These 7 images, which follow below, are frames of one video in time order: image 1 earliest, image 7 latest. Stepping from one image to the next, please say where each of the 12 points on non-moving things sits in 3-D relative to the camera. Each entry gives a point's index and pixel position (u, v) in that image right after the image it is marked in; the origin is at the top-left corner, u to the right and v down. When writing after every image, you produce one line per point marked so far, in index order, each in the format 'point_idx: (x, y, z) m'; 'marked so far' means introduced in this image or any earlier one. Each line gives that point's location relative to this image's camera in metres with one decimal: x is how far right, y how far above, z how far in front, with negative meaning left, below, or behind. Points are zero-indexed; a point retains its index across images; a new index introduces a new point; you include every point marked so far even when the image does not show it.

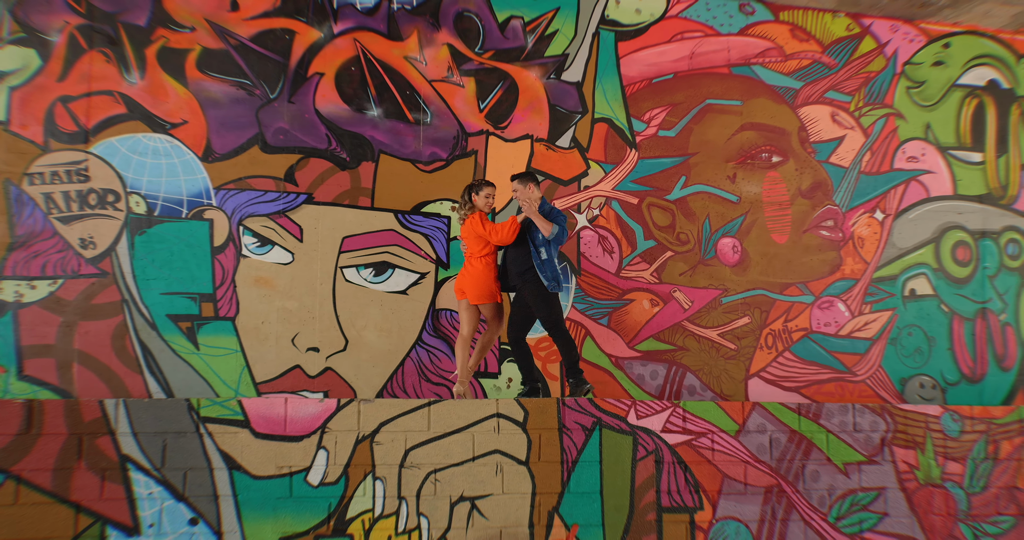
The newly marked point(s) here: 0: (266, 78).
0: (-1.3, +1.0, +4.9) m
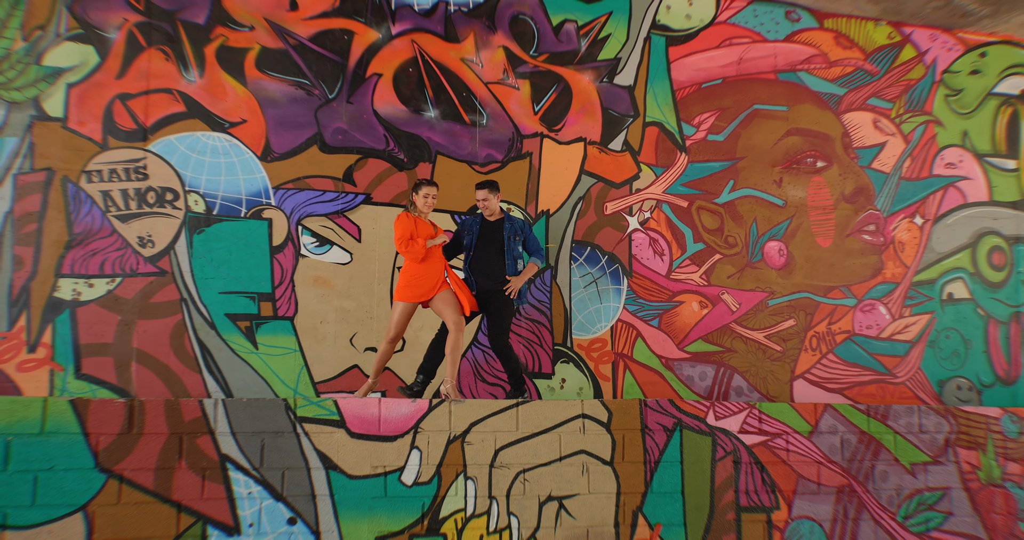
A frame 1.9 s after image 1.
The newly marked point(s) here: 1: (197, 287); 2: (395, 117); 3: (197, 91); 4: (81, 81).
0: (-1.0, +1.0, +4.9) m
1: (-1.7, -0.1, +4.8) m
2: (-0.6, +0.8, +5.0) m
3: (-1.7, +1.0, +4.8) m
4: (-2.3, +1.0, +4.7) m
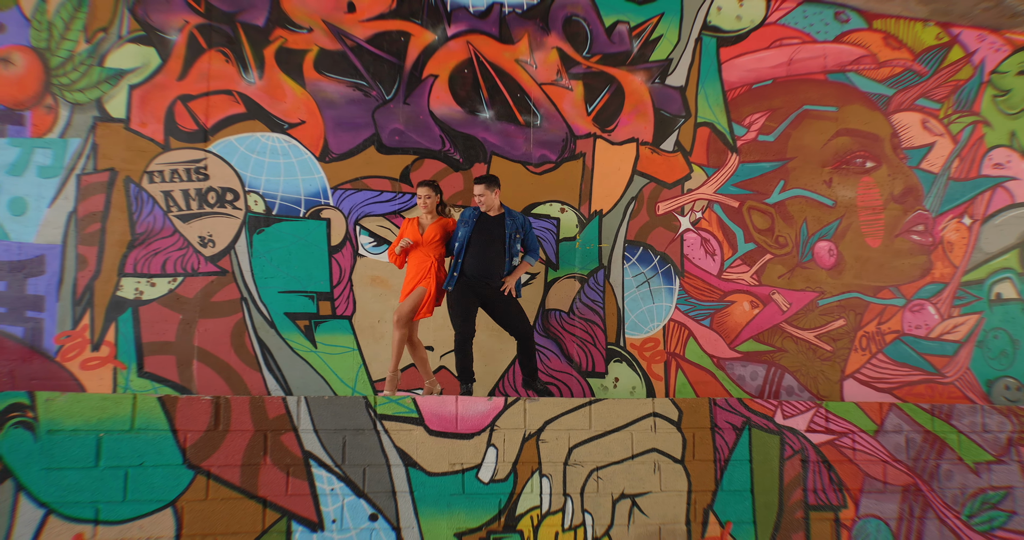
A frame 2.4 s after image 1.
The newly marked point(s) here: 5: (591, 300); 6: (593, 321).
0: (-0.7, +1.0, +5.0) m
1: (-1.4, -0.1, +4.8) m
2: (-0.3, +0.8, +5.0) m
3: (-1.4, +1.0, +4.9) m
4: (-2.0, +1.0, +4.8) m
5: (+0.5, -0.2, +5.1) m
6: (+0.5, -0.3, +5.1) m
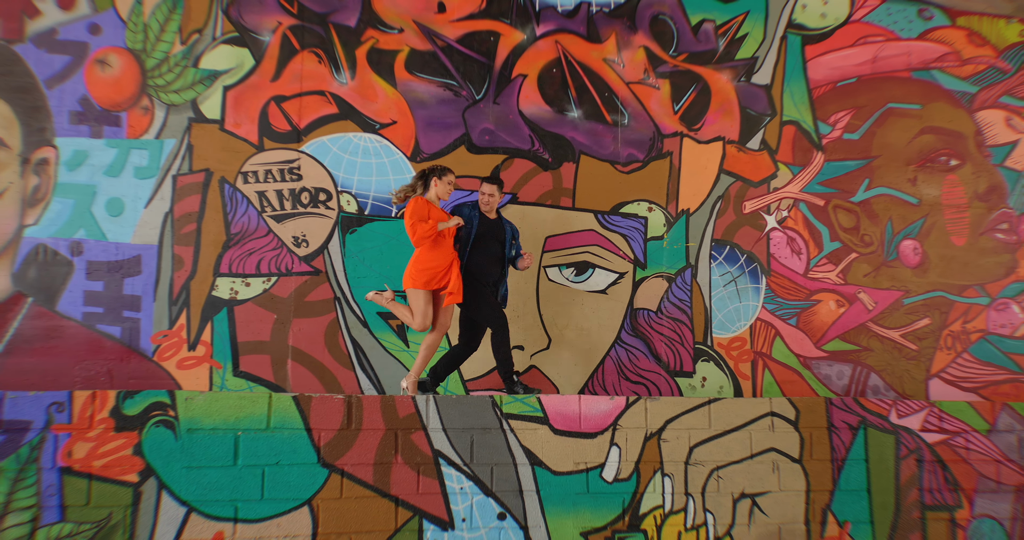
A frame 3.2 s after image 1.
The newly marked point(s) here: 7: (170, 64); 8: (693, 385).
0: (-0.2, +1.0, +5.0) m
1: (-0.9, -0.1, +4.8) m
2: (+0.2, +0.8, +5.0) m
3: (-0.9, +1.0, +4.9) m
4: (-1.5, +1.0, +4.8) m
5: (+0.9, -0.2, +5.1) m
6: (+1.0, -0.3, +5.1) m
7: (-1.8, +1.1, +4.8) m
8: (+1.0, -0.6, +5.1) m
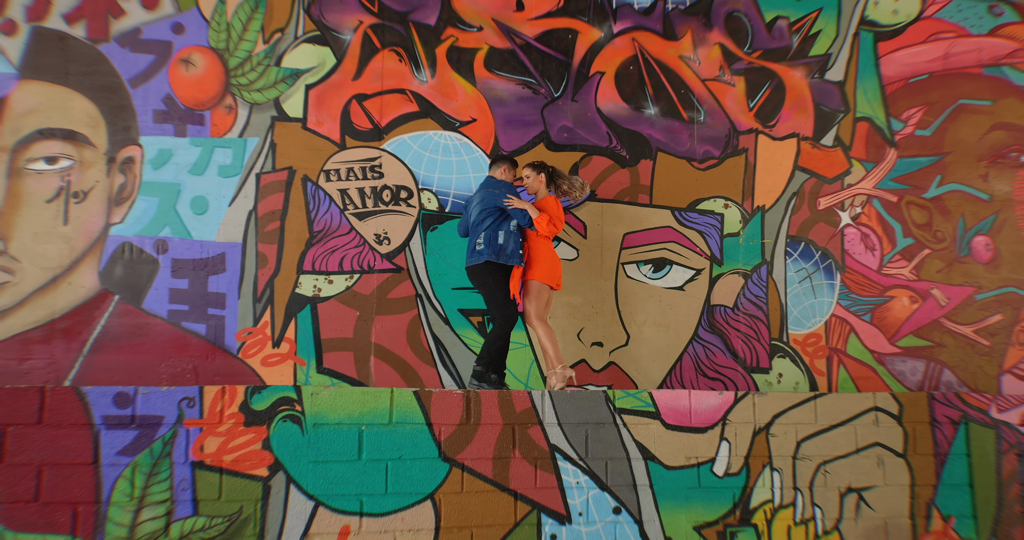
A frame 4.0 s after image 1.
0: (+0.2, +1.1, +5.0) m
1: (-0.4, -0.1, +4.9) m
2: (+0.6, +0.9, +5.0) m
3: (-0.4, +1.0, +4.9) m
4: (-1.0, +1.0, +4.8) m
5: (+1.4, -0.1, +5.1) m
6: (+1.4, -0.3, +5.1) m
7: (-1.4, +1.1, +4.8) m
8: (+1.5, -0.6, +5.1) m
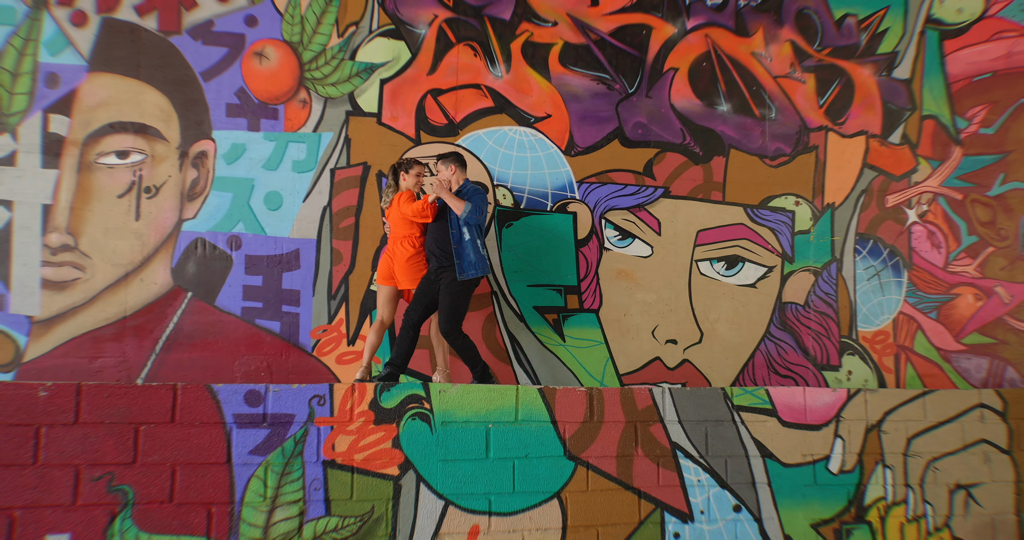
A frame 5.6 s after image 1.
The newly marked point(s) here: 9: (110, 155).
0: (+0.6, +1.1, +5.0) m
1: (0.0, -0.1, +4.8) m
2: (+1.0, +0.9, +5.0) m
3: (0.0, +1.0, +4.9) m
4: (-0.6, +1.0, +4.8) m
5: (+1.8, -0.1, +5.1) m
6: (+1.8, -0.2, +5.1) m
7: (-1.0, +1.1, +4.8) m
8: (+1.9, -0.6, +5.1) m
9: (-2.0, +0.6, +4.6) m
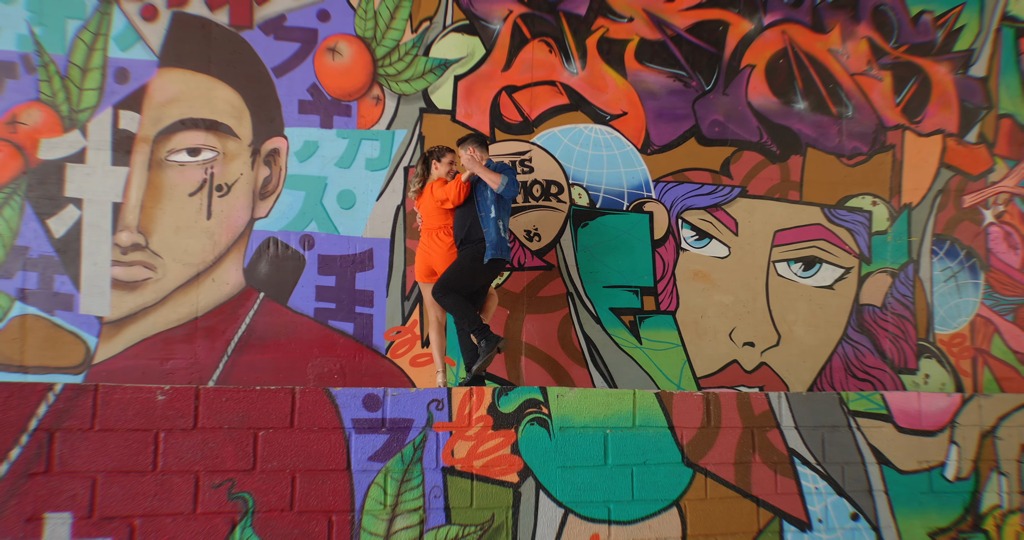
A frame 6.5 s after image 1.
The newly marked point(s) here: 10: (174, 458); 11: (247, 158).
0: (+1.0, +1.1, +4.9) m
1: (+0.4, -0.1, +4.7) m
2: (+1.4, +0.9, +4.9) m
3: (+0.4, +1.0, +4.8) m
4: (-0.2, +1.0, +4.7) m
5: (+2.2, -0.1, +5.0) m
6: (+2.2, -0.3, +5.0) m
7: (-0.6, +1.1, +4.7) m
8: (+2.2, -0.6, +5.0) m
9: (-1.6, +0.6, +4.5) m
10: (-1.1, -0.6, +2.9) m
11: (-1.3, +0.6, +4.5) m
